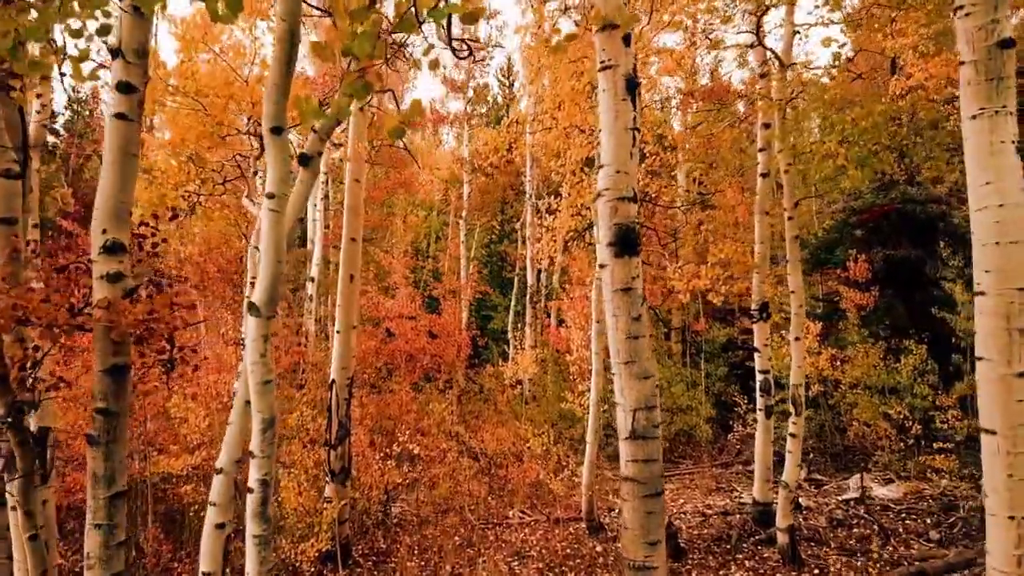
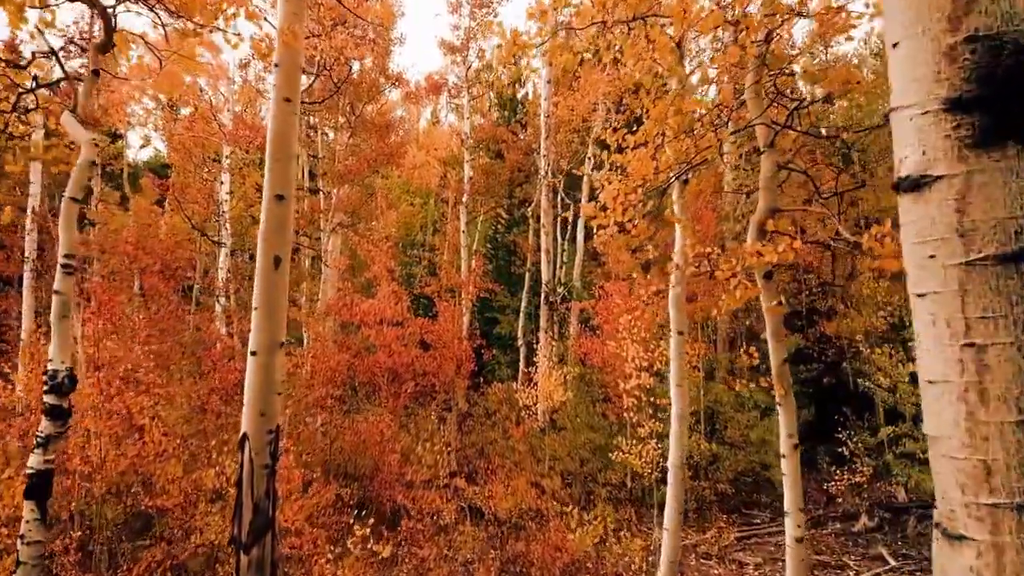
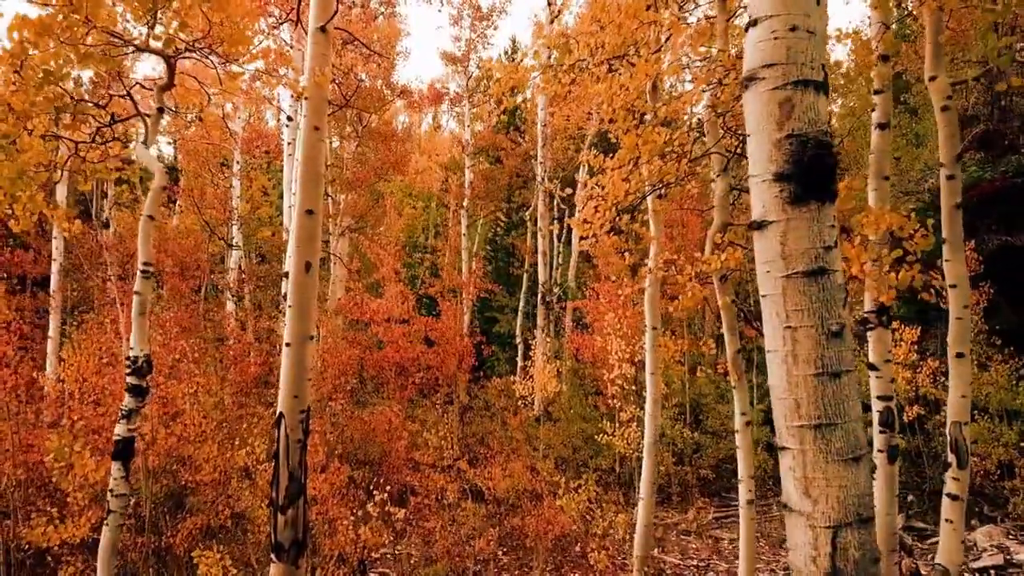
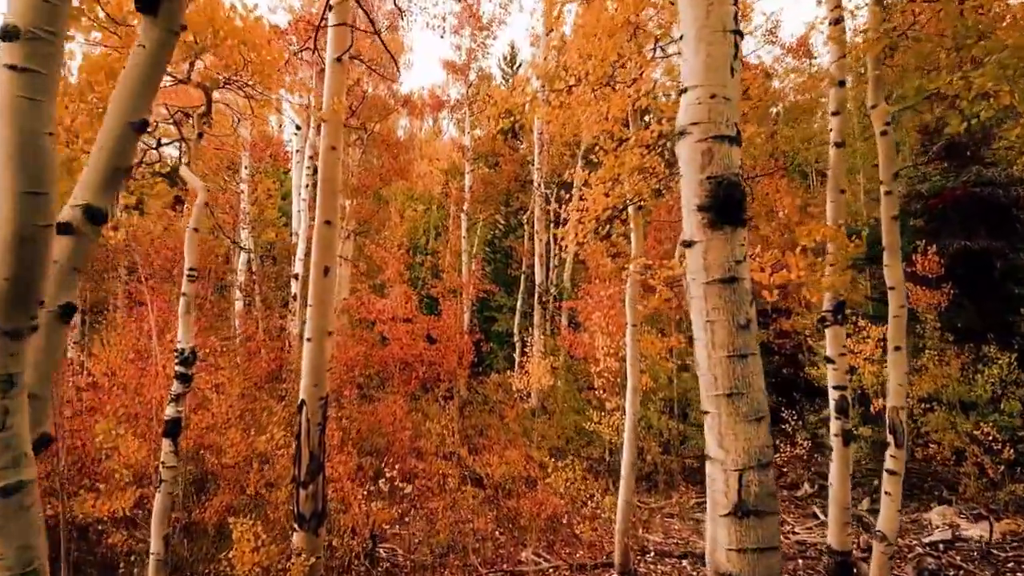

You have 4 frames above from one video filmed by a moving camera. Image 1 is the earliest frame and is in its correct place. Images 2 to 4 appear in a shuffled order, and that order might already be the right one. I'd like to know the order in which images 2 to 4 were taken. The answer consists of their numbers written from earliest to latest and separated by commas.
4, 3, 2
